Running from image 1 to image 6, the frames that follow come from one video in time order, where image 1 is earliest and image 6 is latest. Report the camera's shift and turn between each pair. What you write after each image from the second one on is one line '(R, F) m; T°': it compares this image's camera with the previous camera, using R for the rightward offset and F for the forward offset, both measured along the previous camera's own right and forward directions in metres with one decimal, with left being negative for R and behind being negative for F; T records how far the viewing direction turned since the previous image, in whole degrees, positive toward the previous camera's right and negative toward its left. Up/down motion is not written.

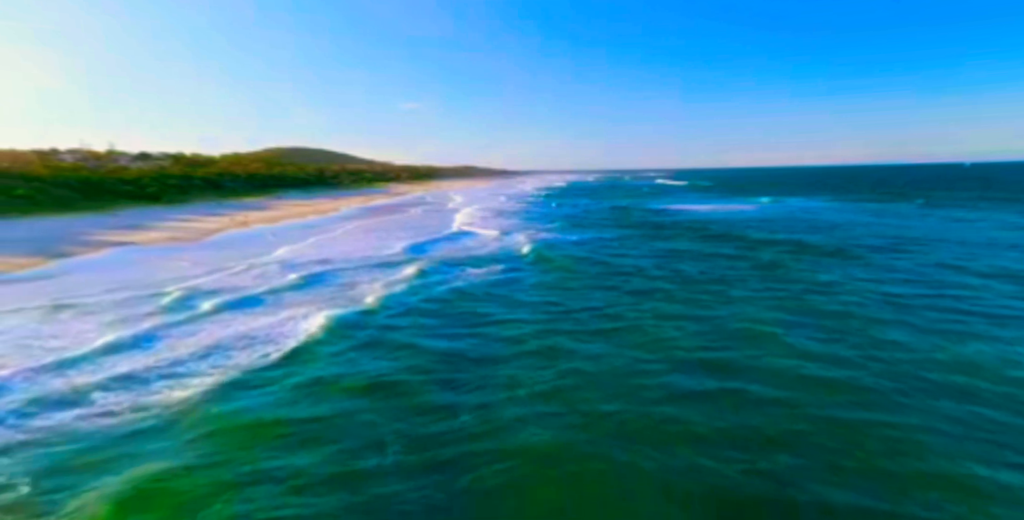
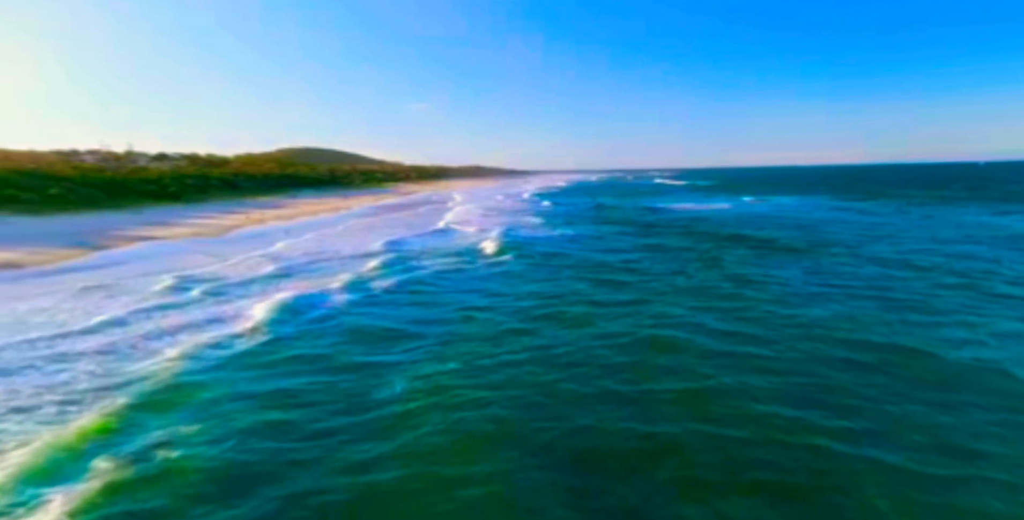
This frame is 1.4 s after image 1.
(+1.0, -2.5) m; -1°
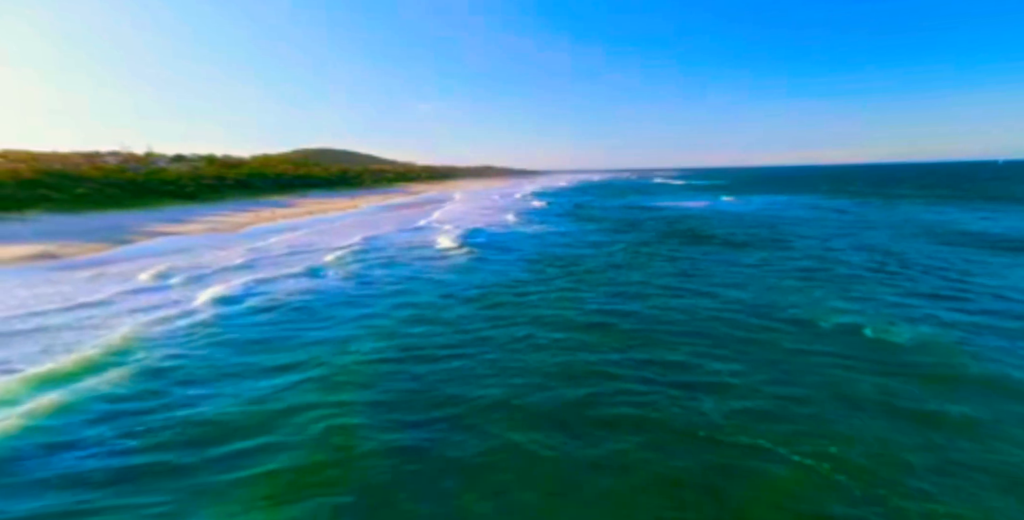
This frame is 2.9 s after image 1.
(+1.7, -2.3) m; -1°
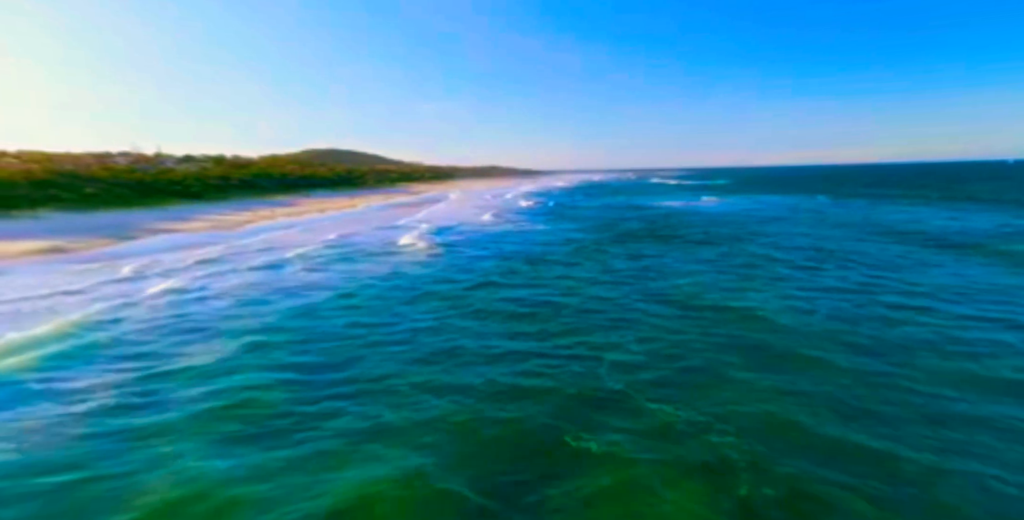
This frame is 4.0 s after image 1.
(+1.5, -1.4) m; -1°
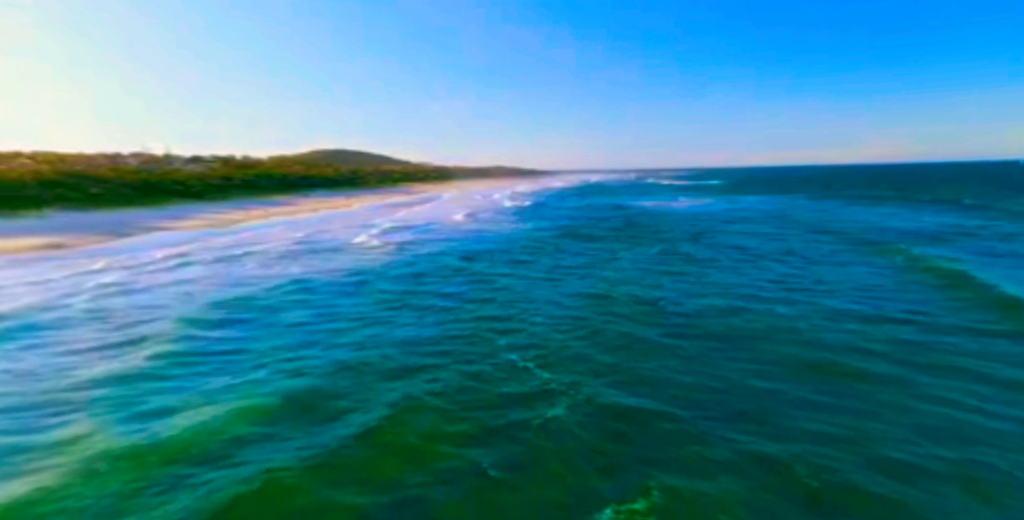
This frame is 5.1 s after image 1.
(+2.0, -1.4) m; -1°
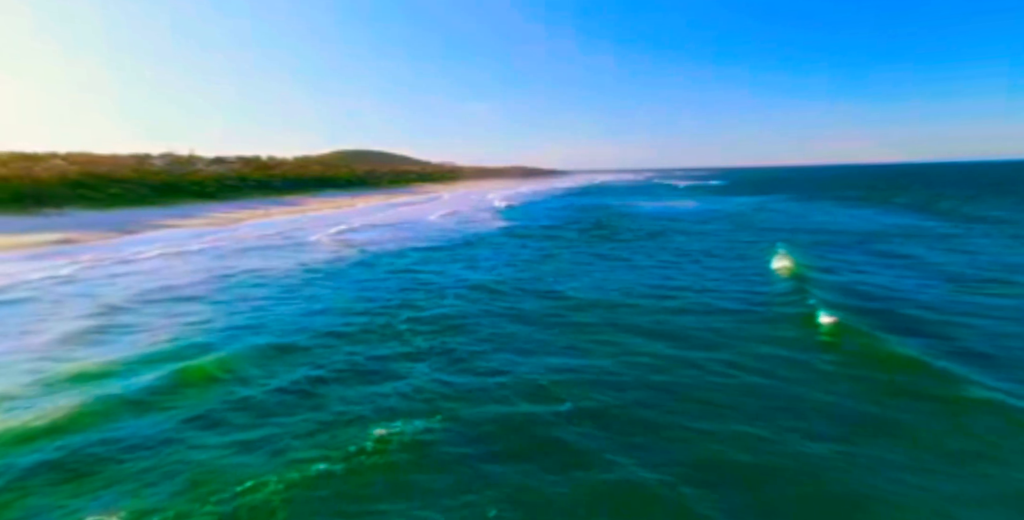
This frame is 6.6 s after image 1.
(+2.8, -1.5) m; -2°
